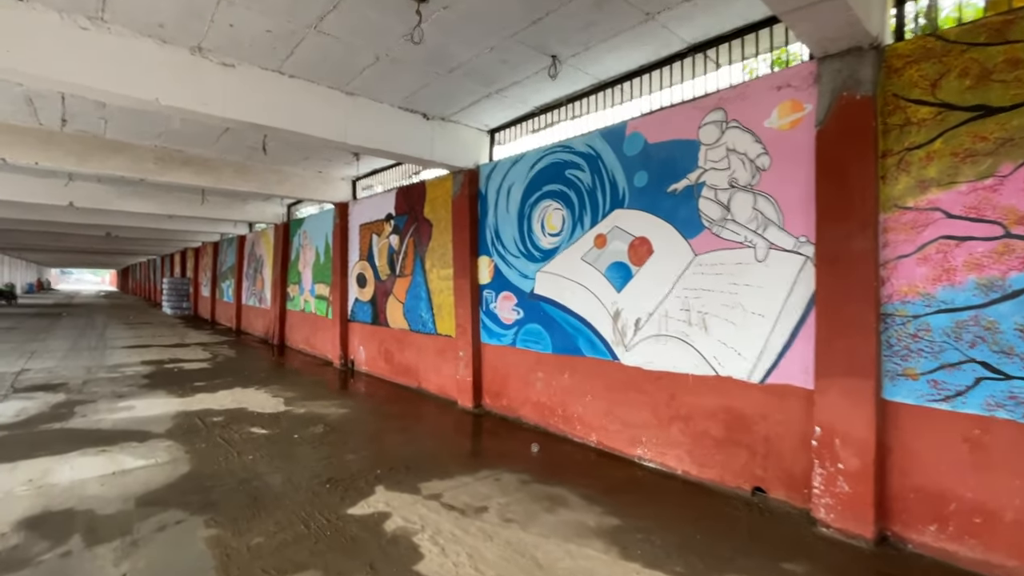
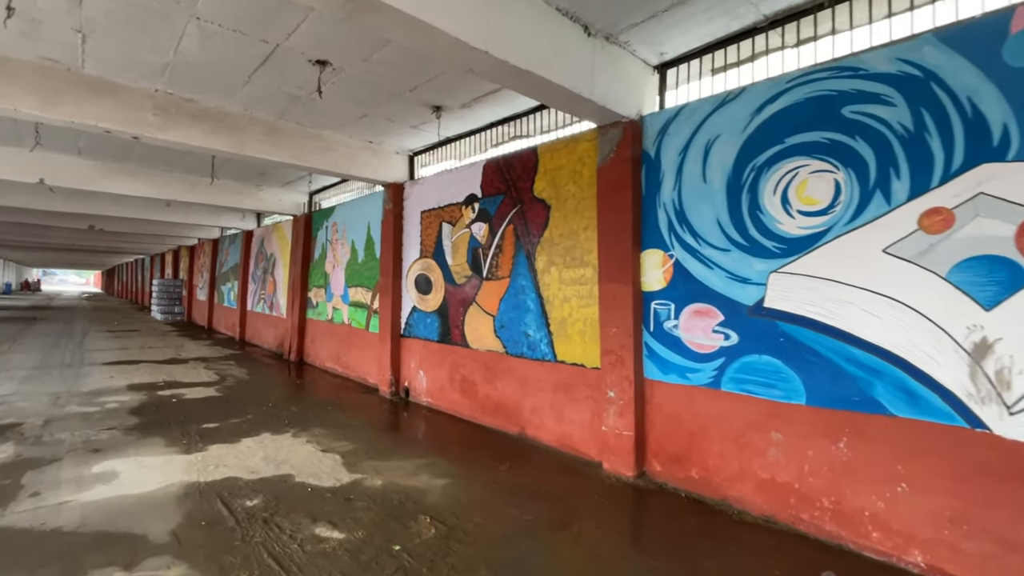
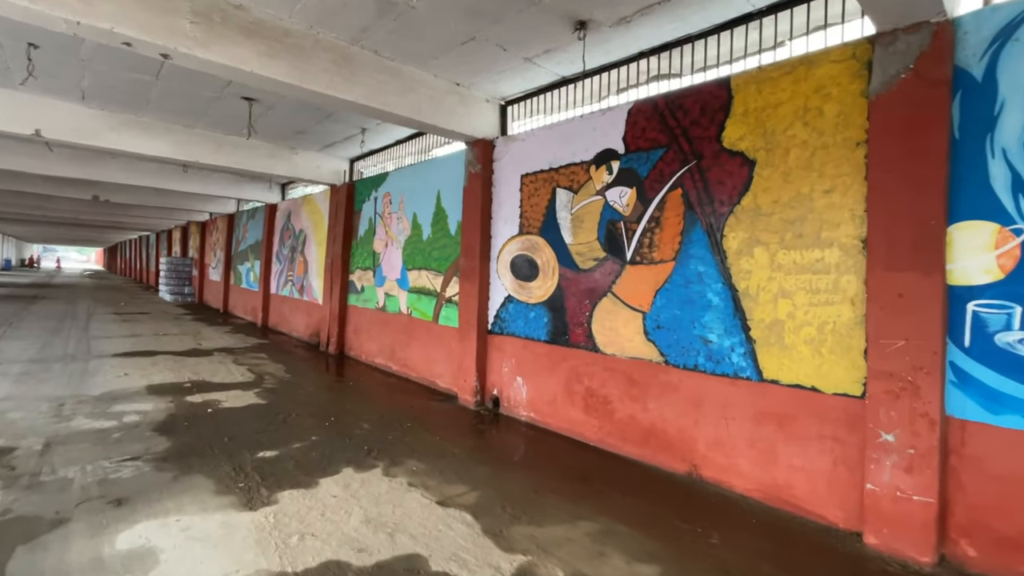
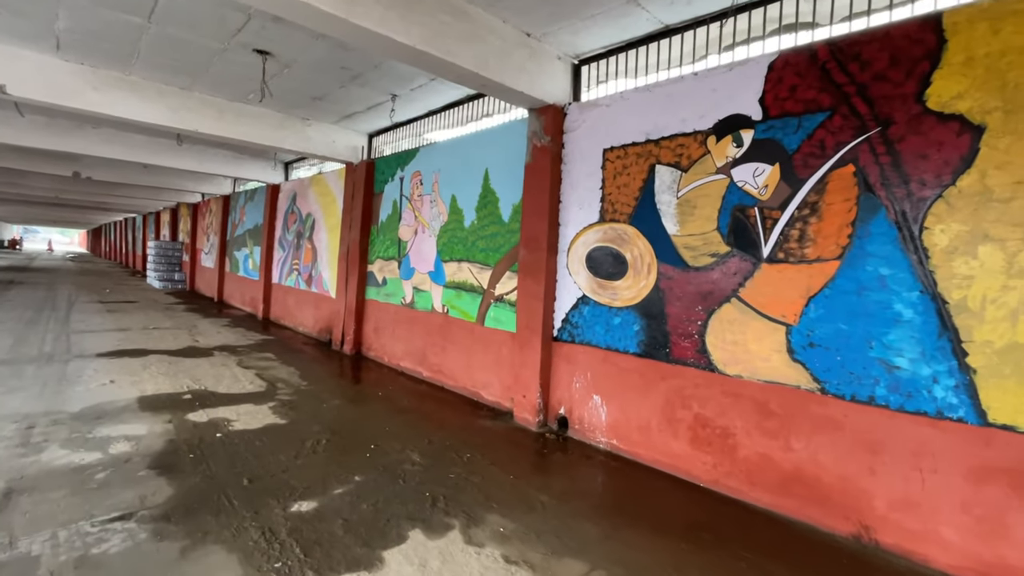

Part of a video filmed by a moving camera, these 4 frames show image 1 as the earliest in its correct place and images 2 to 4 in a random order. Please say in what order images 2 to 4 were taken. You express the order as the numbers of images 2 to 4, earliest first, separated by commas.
2, 3, 4
